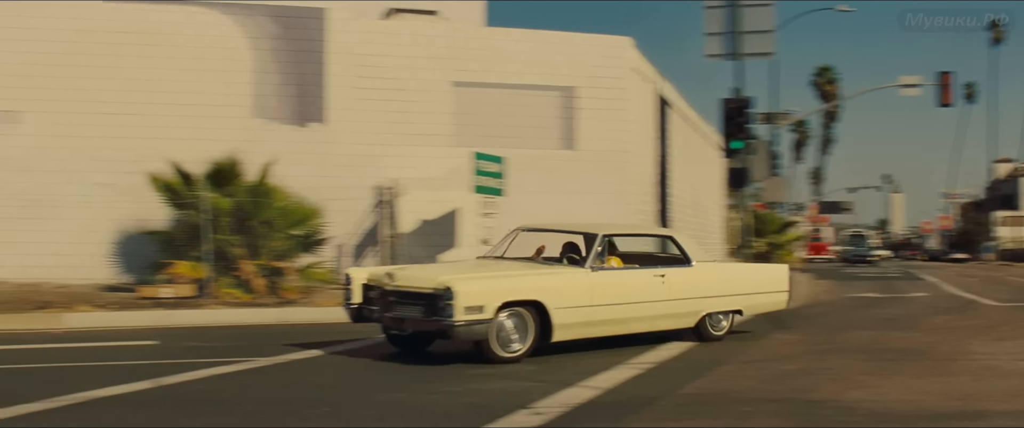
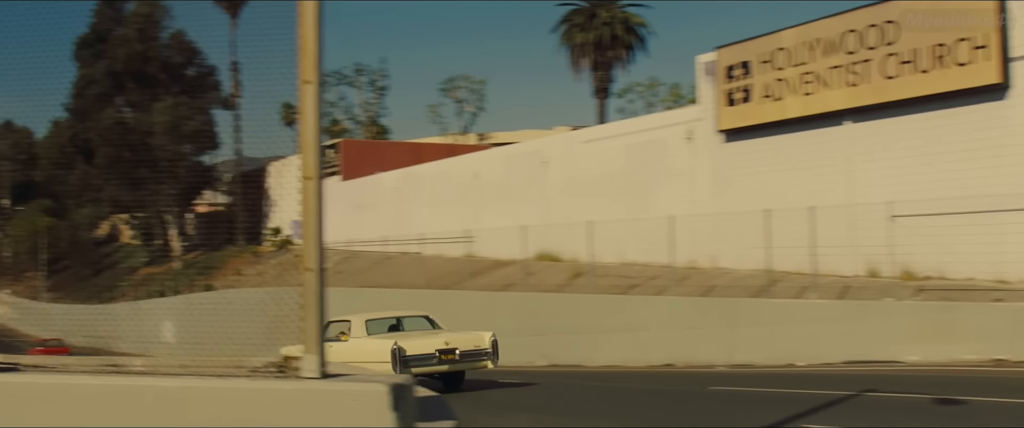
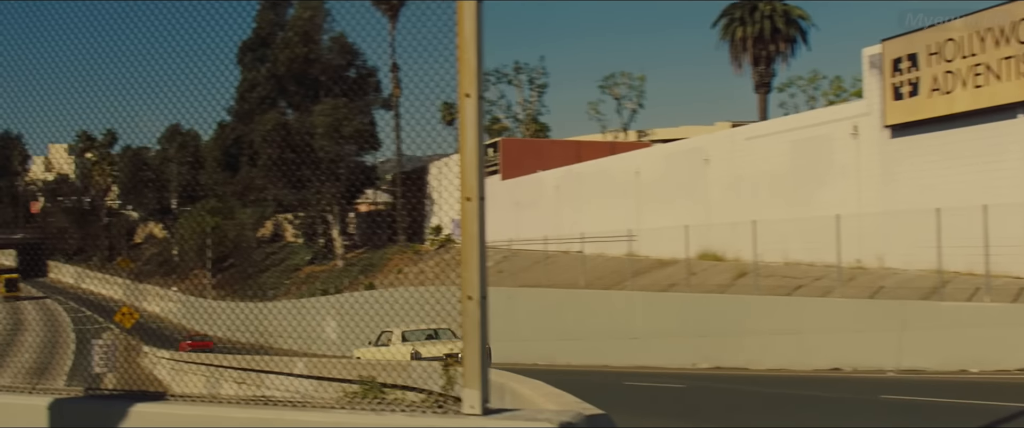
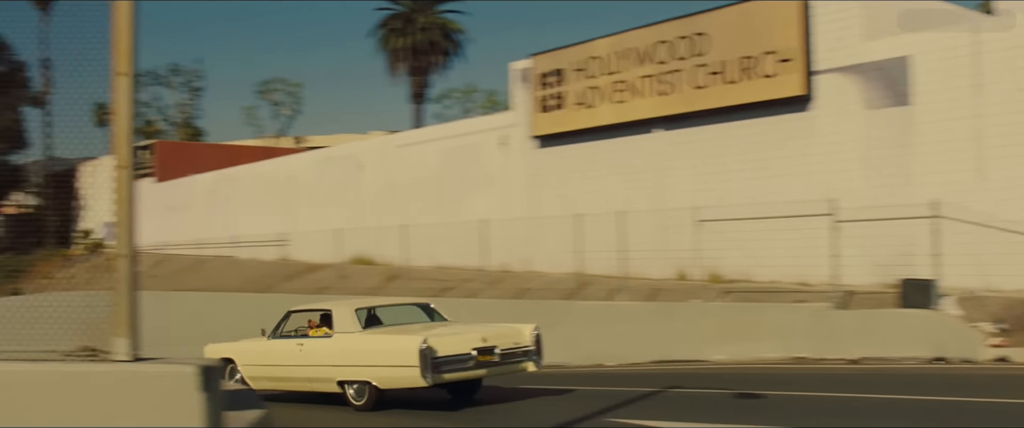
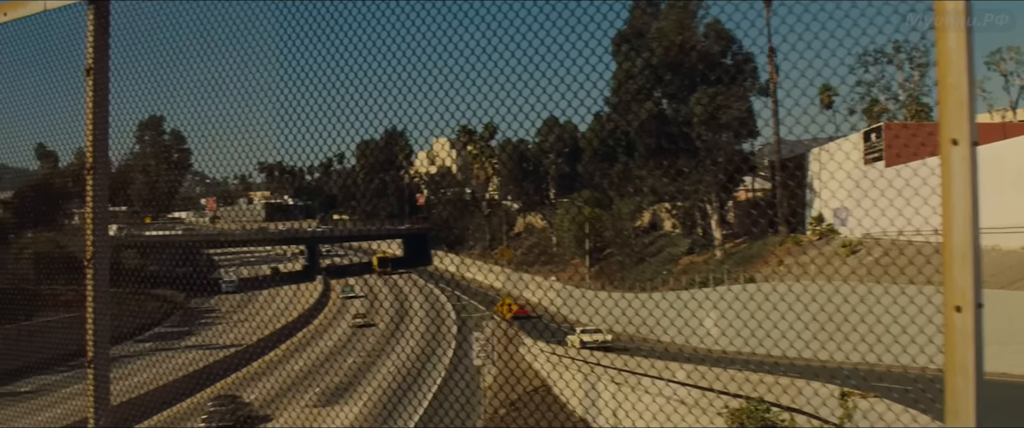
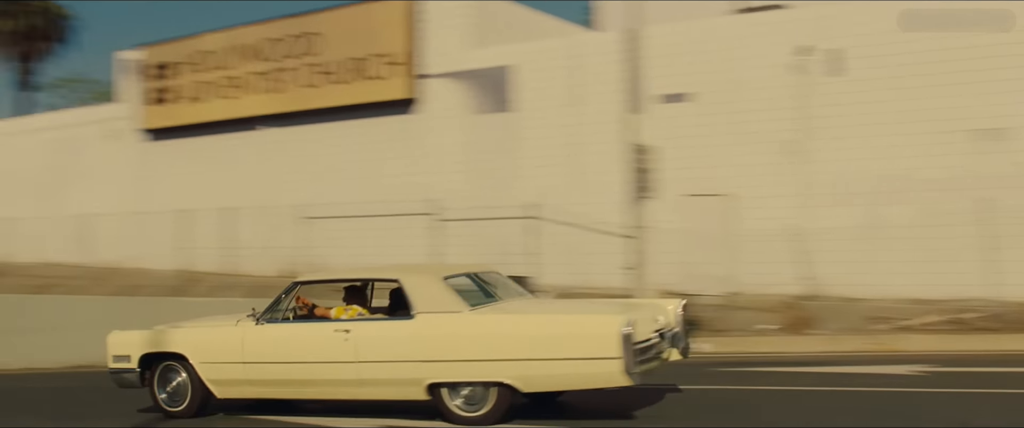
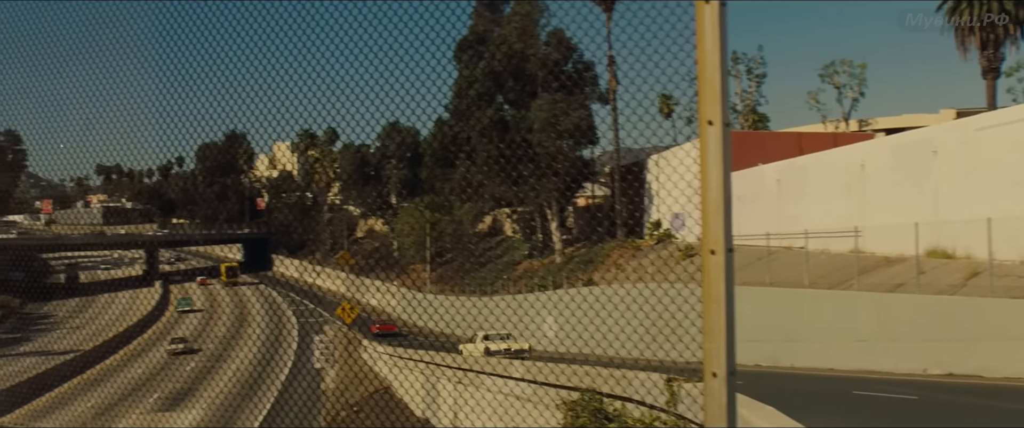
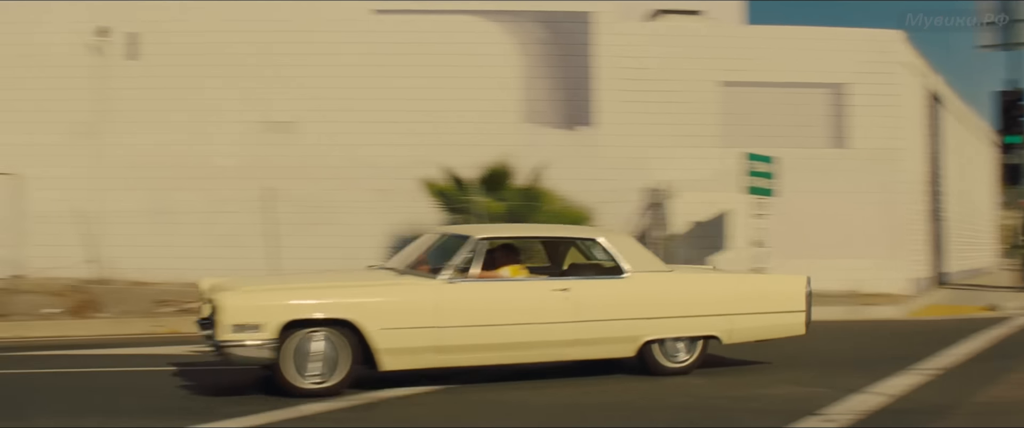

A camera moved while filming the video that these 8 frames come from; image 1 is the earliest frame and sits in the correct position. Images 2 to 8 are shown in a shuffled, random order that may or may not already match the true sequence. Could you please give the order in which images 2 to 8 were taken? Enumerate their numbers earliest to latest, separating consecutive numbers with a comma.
8, 6, 4, 2, 3, 7, 5
